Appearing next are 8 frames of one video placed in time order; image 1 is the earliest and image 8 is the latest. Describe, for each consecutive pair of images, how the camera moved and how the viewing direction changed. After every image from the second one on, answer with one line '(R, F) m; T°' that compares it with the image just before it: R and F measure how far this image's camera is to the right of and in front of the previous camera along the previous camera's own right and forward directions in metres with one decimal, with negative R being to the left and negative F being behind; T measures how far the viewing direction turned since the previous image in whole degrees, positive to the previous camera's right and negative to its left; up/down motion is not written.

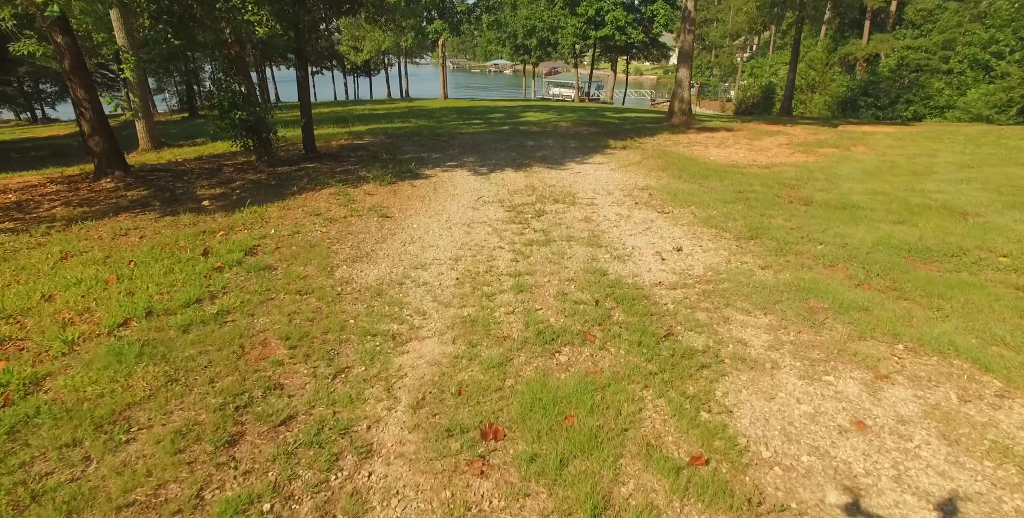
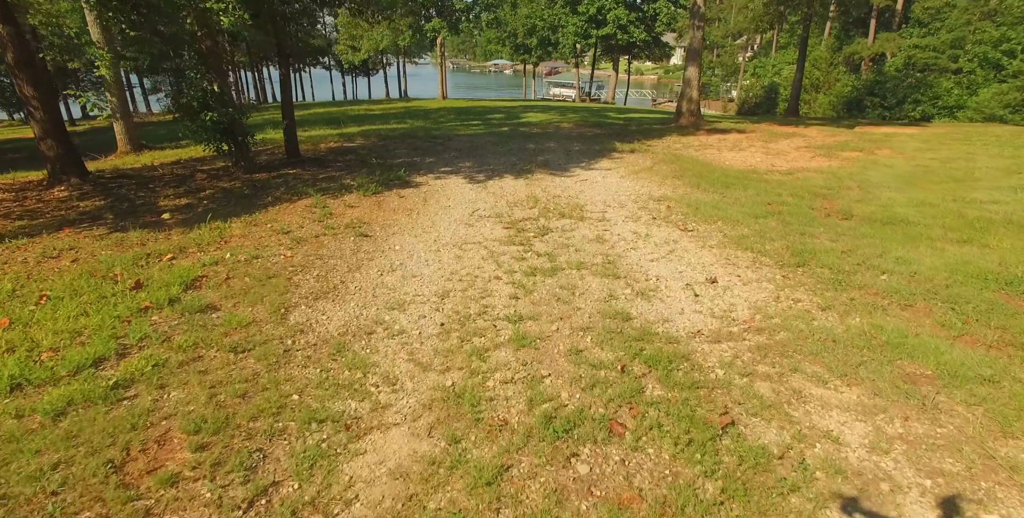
(0.0, +1.0) m; 0°
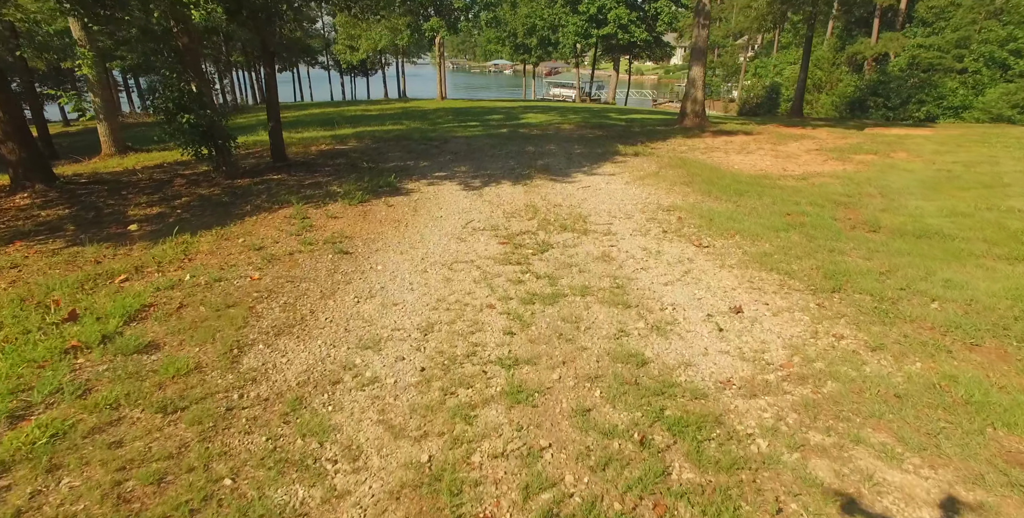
(0.0, +0.6) m; 0°
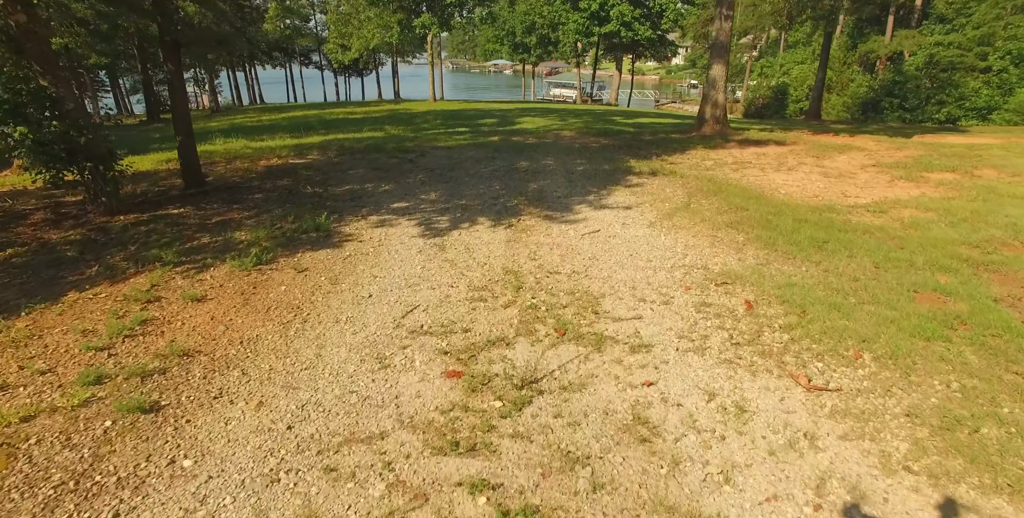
(+0.3, +2.7) m; 0°
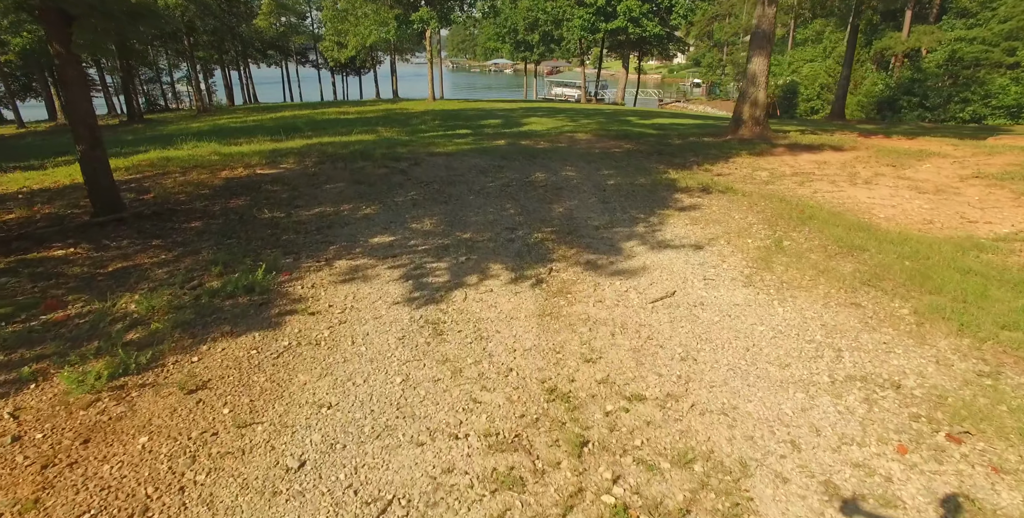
(-0.3, +2.3) m; 0°
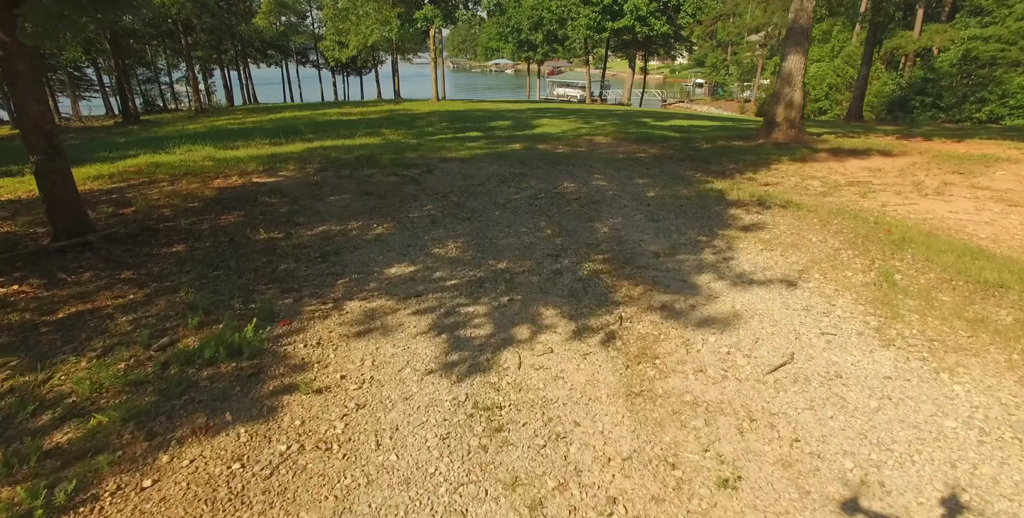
(-0.4, +1.1) m; 0°
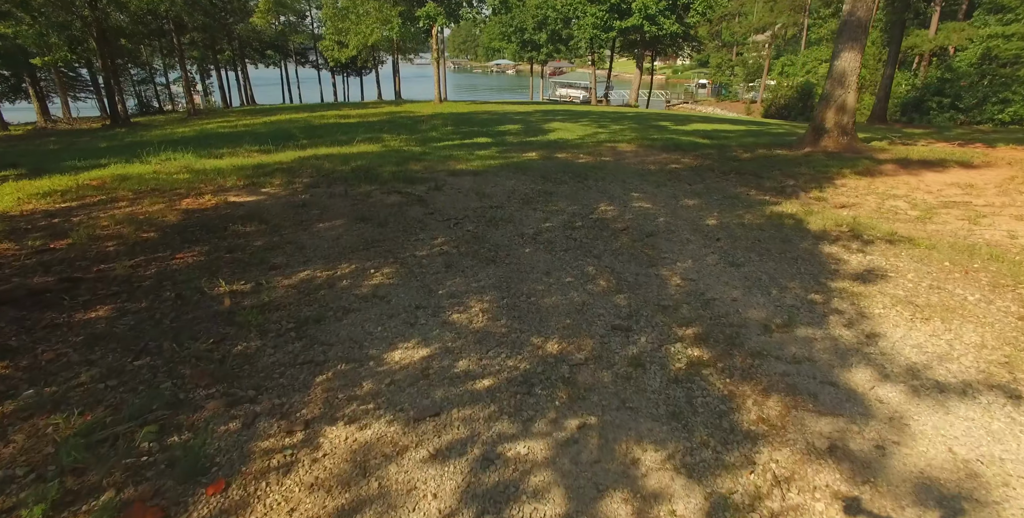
(-0.4, +1.6) m; 0°
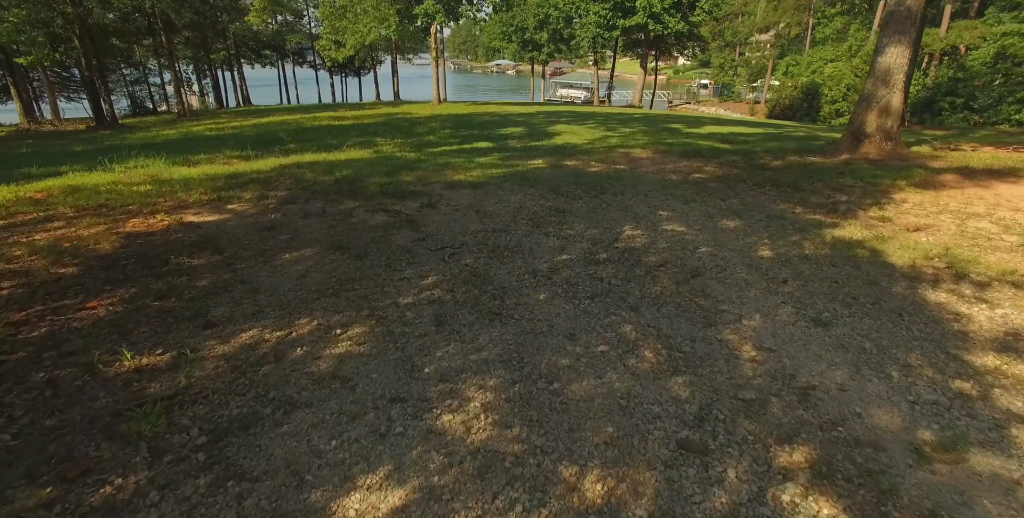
(-0.1, +1.4) m; 0°
